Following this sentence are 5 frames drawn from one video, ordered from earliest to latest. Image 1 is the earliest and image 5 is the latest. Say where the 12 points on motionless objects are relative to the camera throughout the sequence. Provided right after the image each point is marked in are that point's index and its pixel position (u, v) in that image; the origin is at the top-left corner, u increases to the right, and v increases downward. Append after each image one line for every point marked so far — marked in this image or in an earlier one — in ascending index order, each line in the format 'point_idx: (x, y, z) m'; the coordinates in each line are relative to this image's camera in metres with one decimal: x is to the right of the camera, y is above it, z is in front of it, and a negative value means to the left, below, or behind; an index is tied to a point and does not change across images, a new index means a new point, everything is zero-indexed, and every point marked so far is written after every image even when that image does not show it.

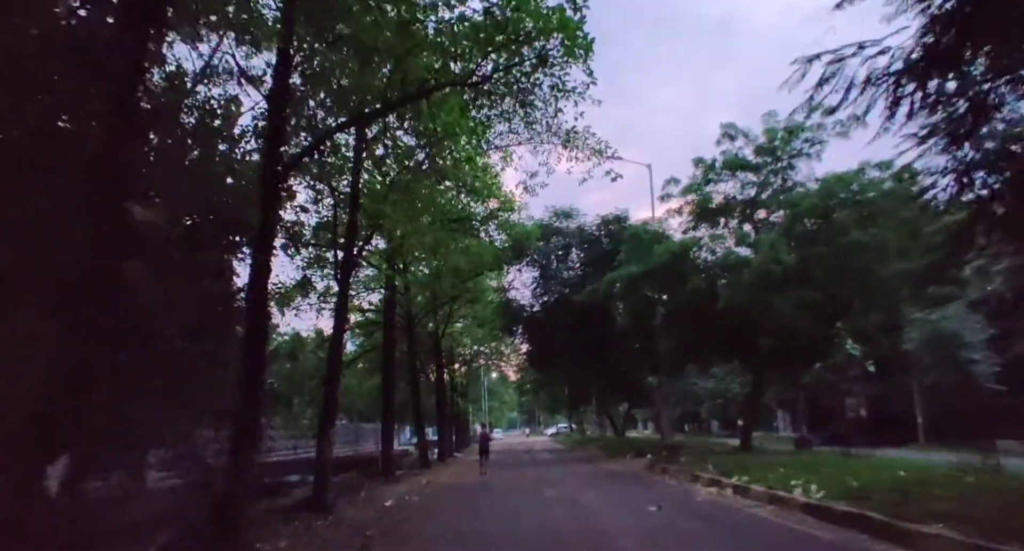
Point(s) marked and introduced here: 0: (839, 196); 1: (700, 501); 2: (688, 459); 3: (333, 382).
0: (+8.8, +2.1, +17.7) m
1: (+3.6, -4.4, +12.8) m
2: (+5.4, -5.5, +19.9) m
3: (-4.2, -2.5, +15.5) m
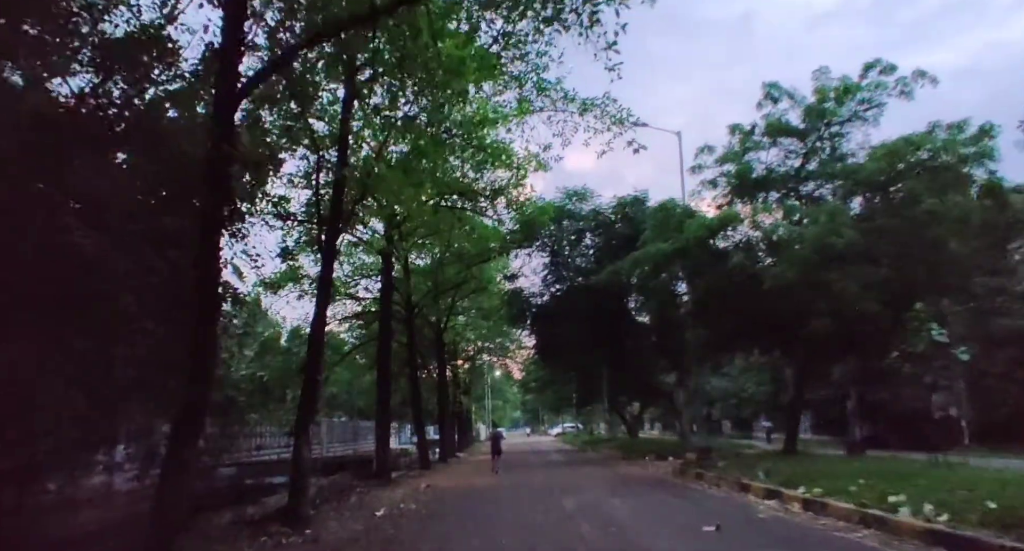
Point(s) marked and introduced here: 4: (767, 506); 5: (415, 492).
0: (+9.1, +2.7, +15.2) m
1: (+3.9, -3.8, +10.3) m
2: (+5.7, -5.0, +17.5) m
3: (-3.9, -1.8, +13.1) m
4: (+4.3, -3.9, +11.1) m
5: (-2.8, -6.1, +18.7) m
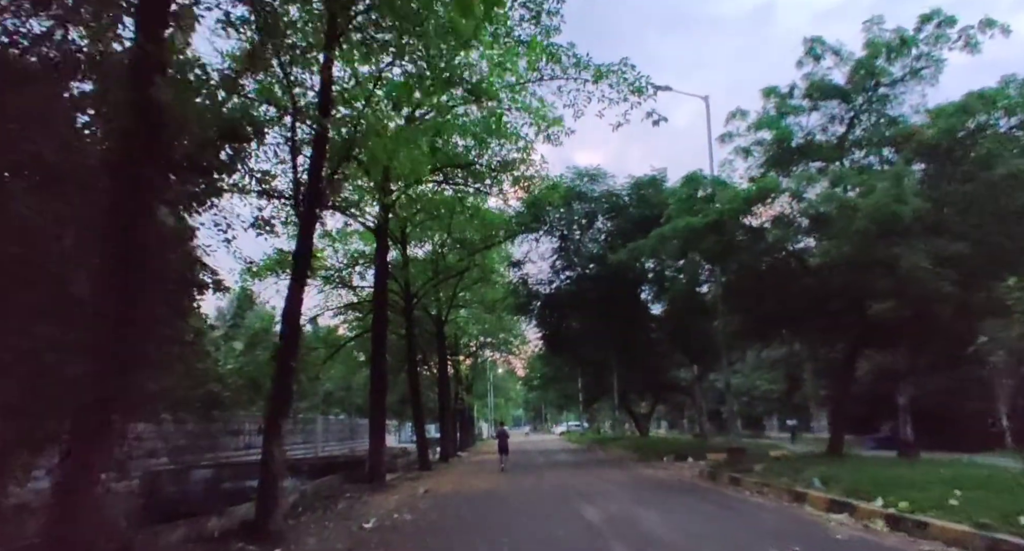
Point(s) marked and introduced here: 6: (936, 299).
0: (+9.3, +3.2, +13.1) m
1: (+4.1, -3.3, +8.3) m
2: (+5.9, -4.4, +15.4) m
3: (-3.7, -1.3, +11.1) m
4: (+4.5, -3.4, +9.1) m
5: (-2.6, -5.6, +16.6) m
6: (+8.5, -0.5, +13.1) m
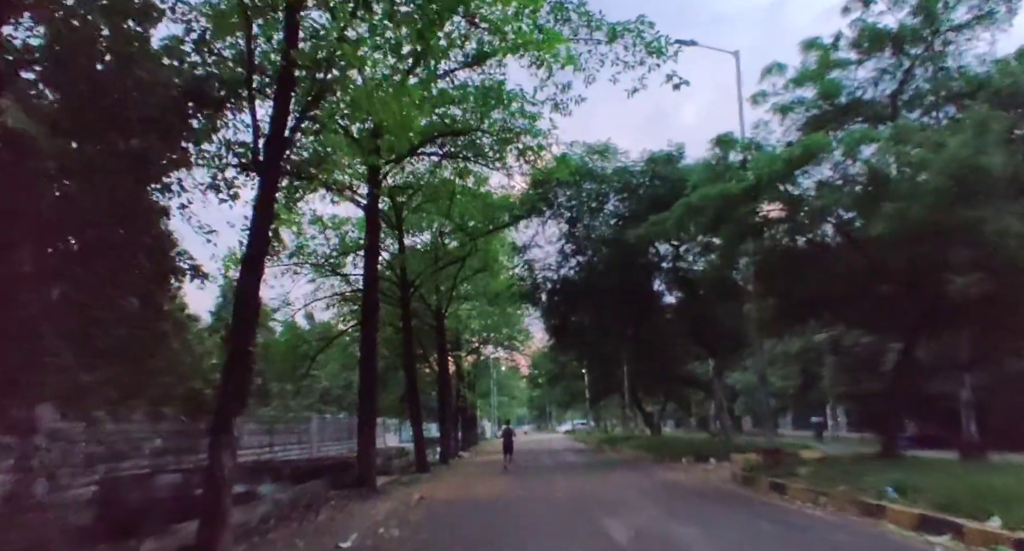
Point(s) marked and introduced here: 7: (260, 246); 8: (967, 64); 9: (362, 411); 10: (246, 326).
0: (+9.4, +3.7, +11.0) m
1: (+4.2, -2.8, +6.2) m
2: (+6.0, -3.9, +13.4) m
3: (-3.6, -0.9, +9.1) m
4: (+4.6, -2.9, +7.1) m
5: (-2.4, -5.1, +14.6) m
6: (+8.6, +0.1, +11.1) m
7: (-3.6, +0.4, +9.5) m
8: (+9.6, +4.4, +13.8) m
9: (-3.9, -3.6, +17.5) m
10: (-3.7, -0.7, +9.1) m
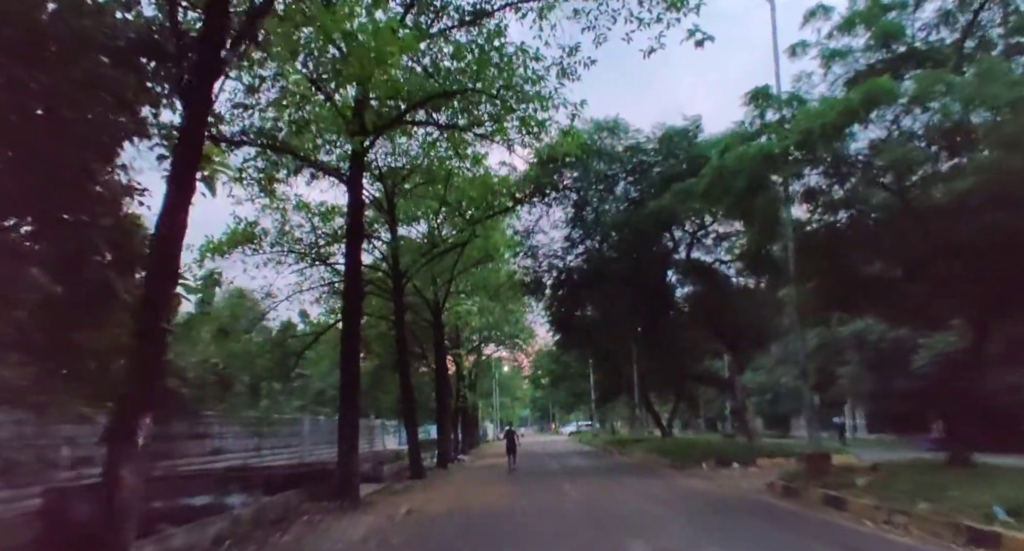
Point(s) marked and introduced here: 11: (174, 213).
0: (+9.4, +4.1, +9.0) m
1: (+4.2, -2.3, +4.1) m
2: (+6.0, -3.5, +11.3) m
3: (-3.6, -0.4, +7.0) m
4: (+4.6, -2.5, +5.0) m
5: (-2.4, -4.7, +12.6) m
6: (+8.6, +0.5, +9.0) m
7: (-3.6, +0.9, +7.4) m
8: (+9.6, +4.9, +11.8) m
9: (-3.9, -3.2, +15.5) m
10: (-3.6, -0.3, +7.0) m
11: (-3.6, +0.6, +7.4) m
